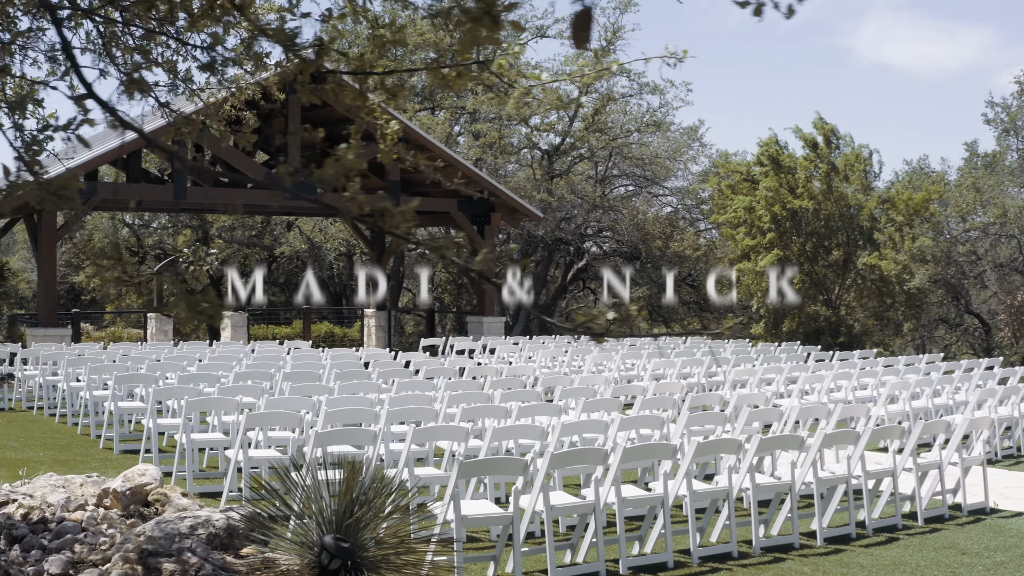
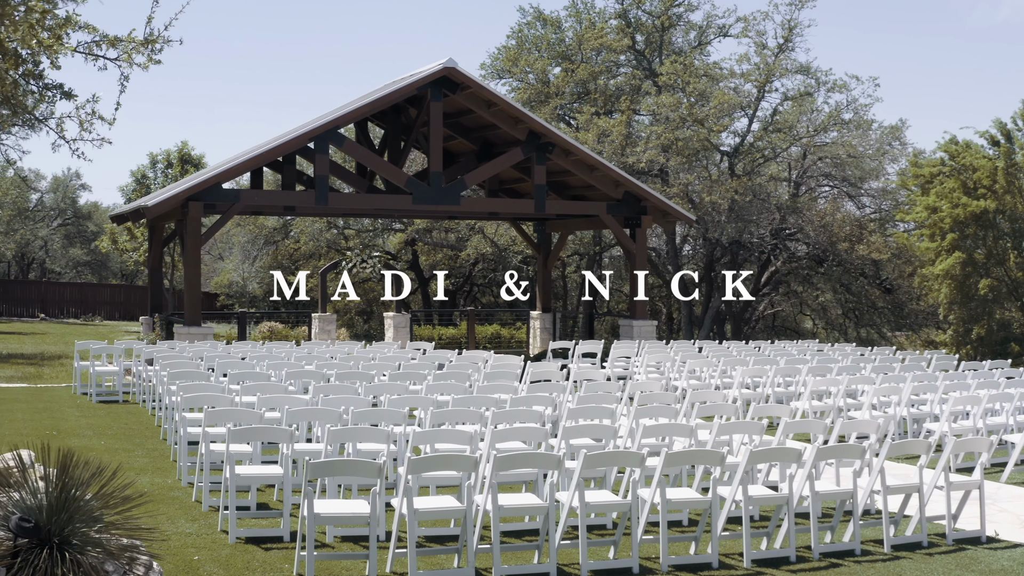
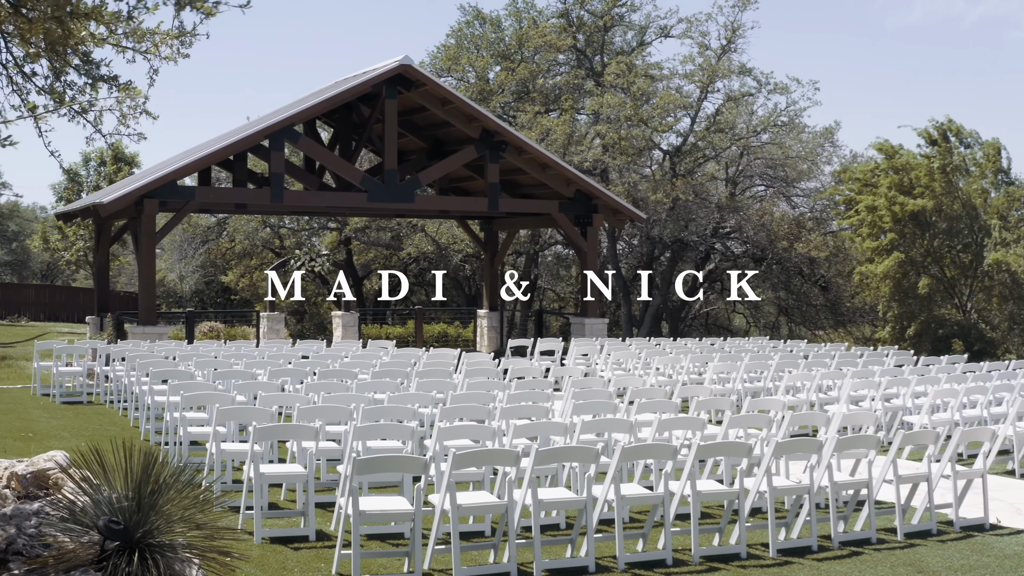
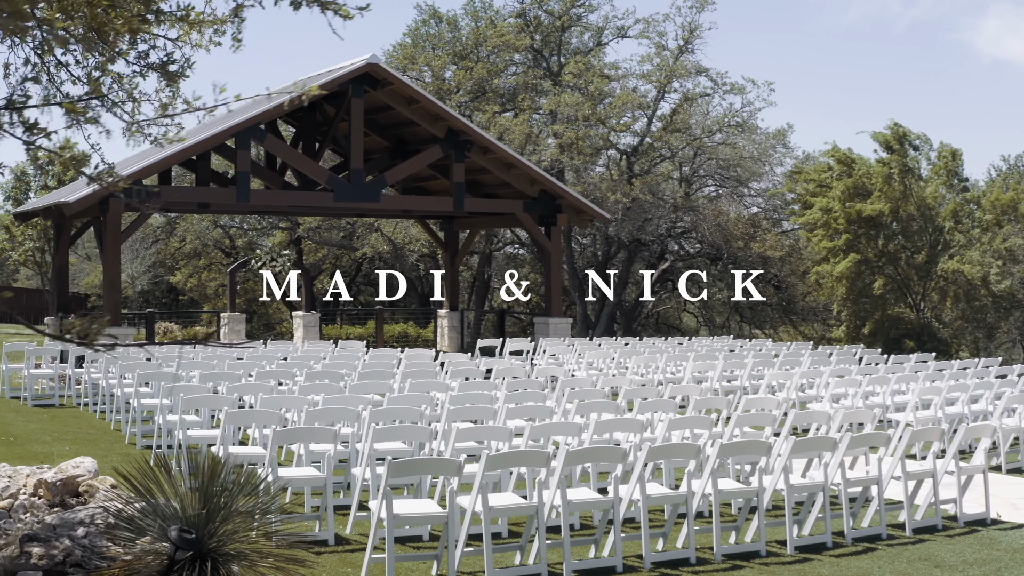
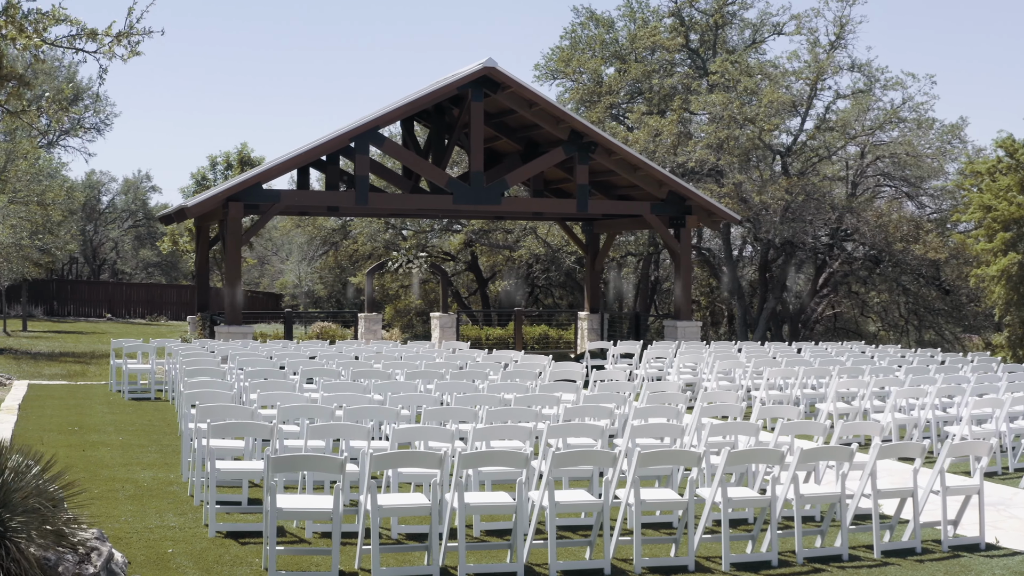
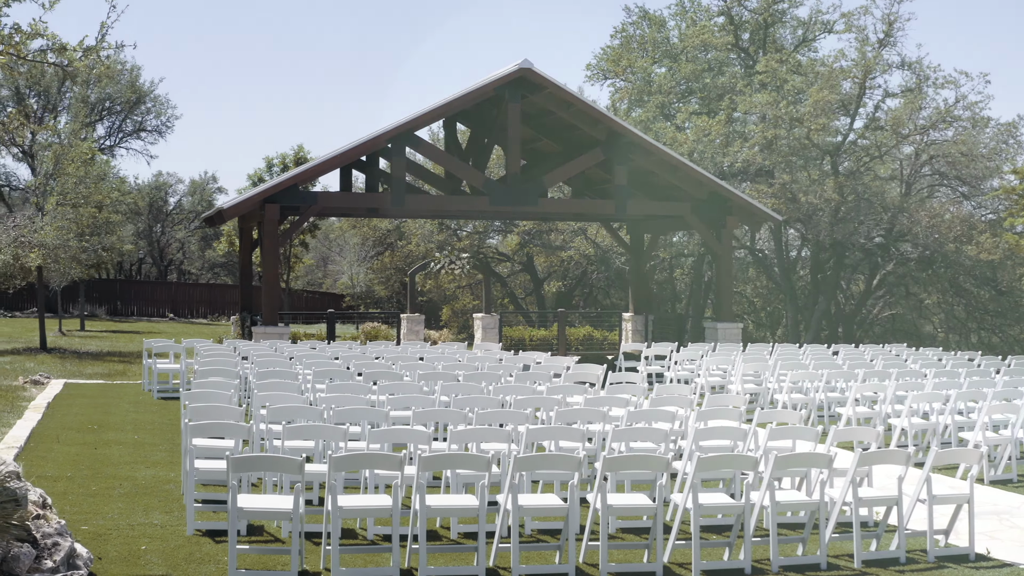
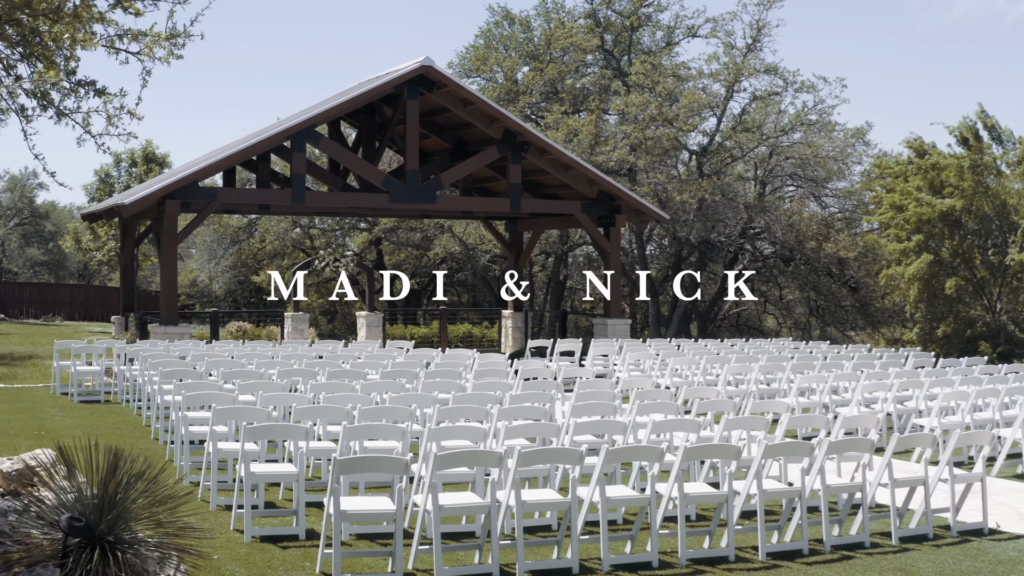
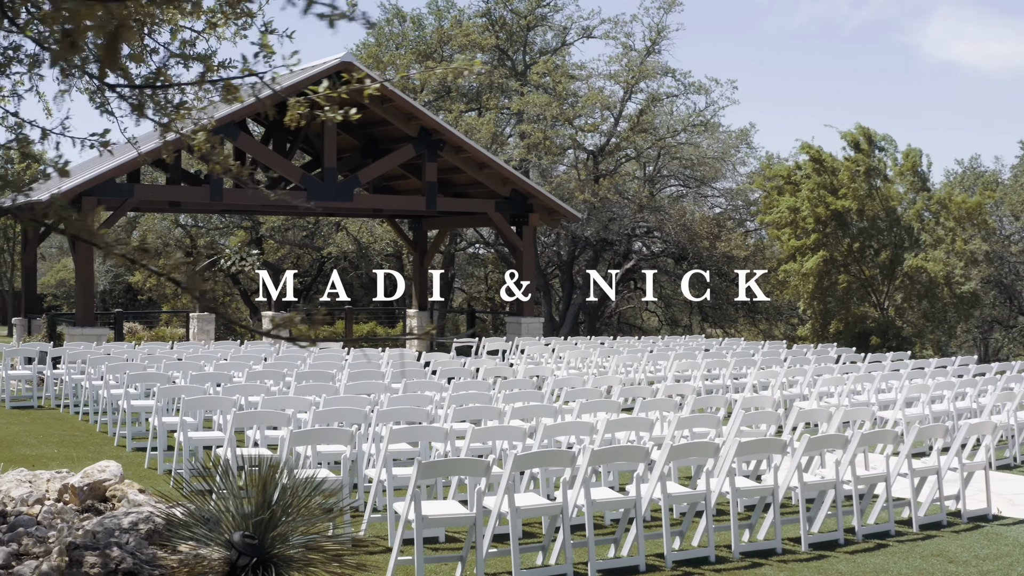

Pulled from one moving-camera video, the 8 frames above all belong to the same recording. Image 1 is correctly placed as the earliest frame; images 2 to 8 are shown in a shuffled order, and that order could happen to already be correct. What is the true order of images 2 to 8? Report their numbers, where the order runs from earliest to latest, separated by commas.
8, 4, 3, 7, 2, 5, 6
